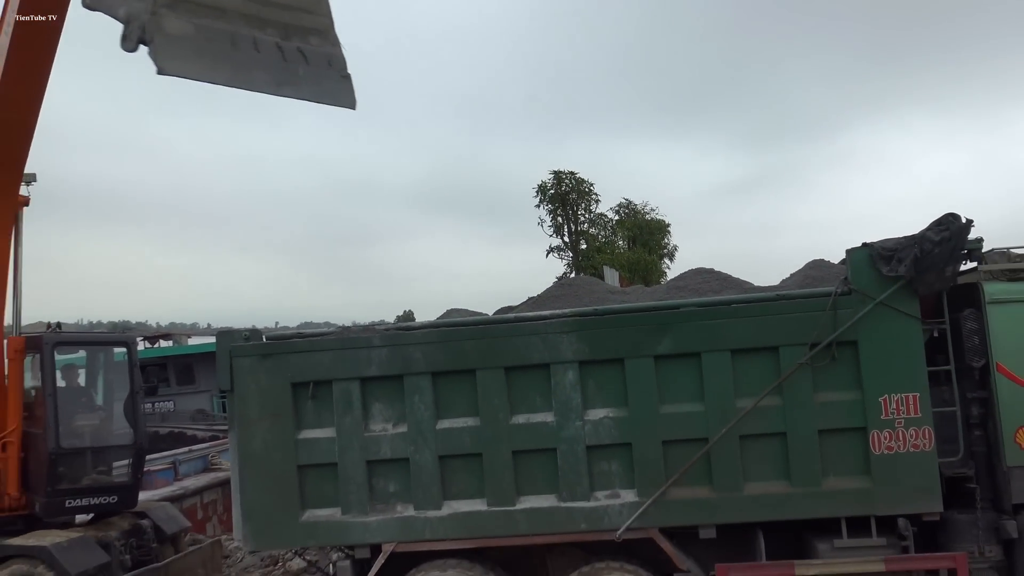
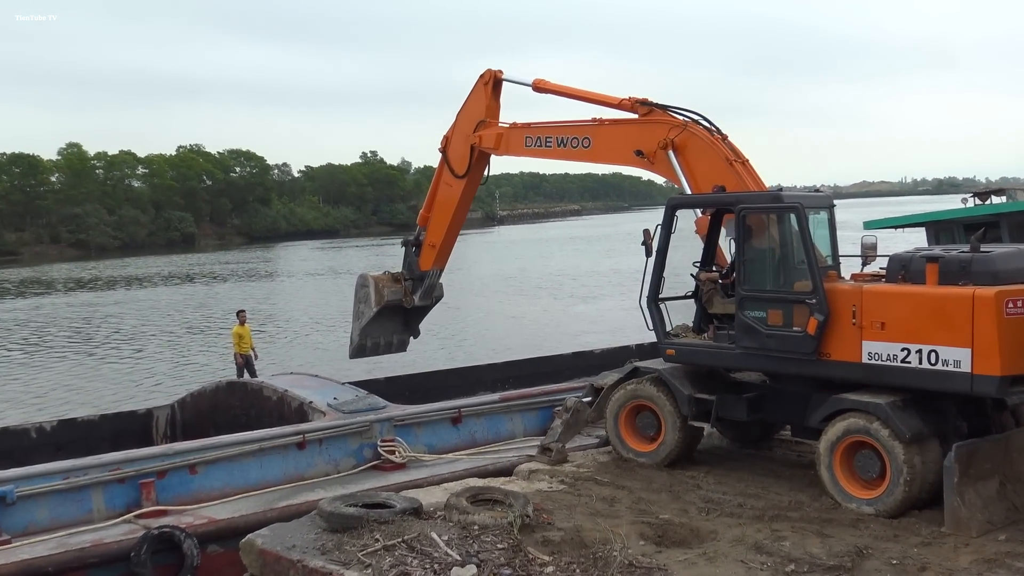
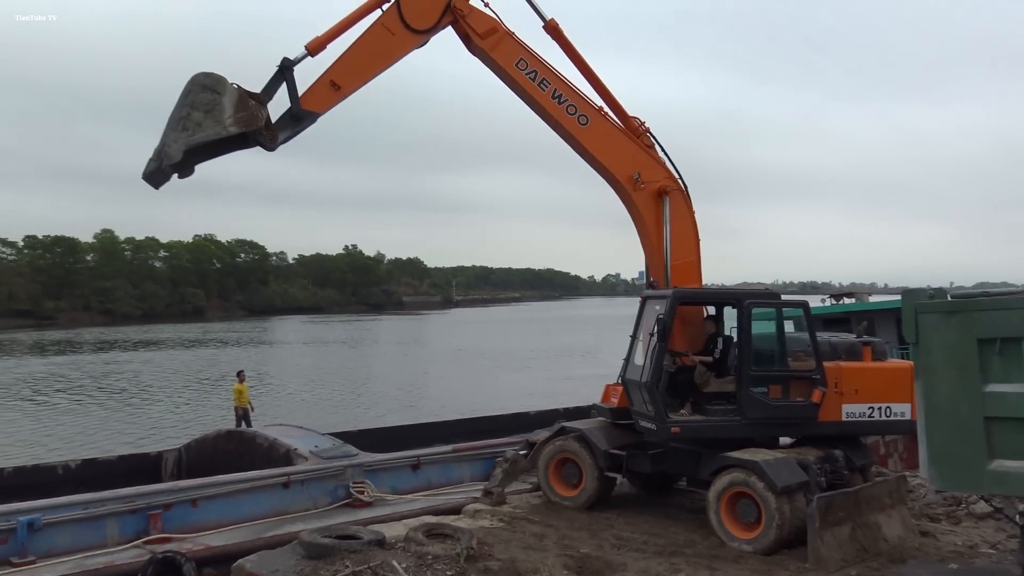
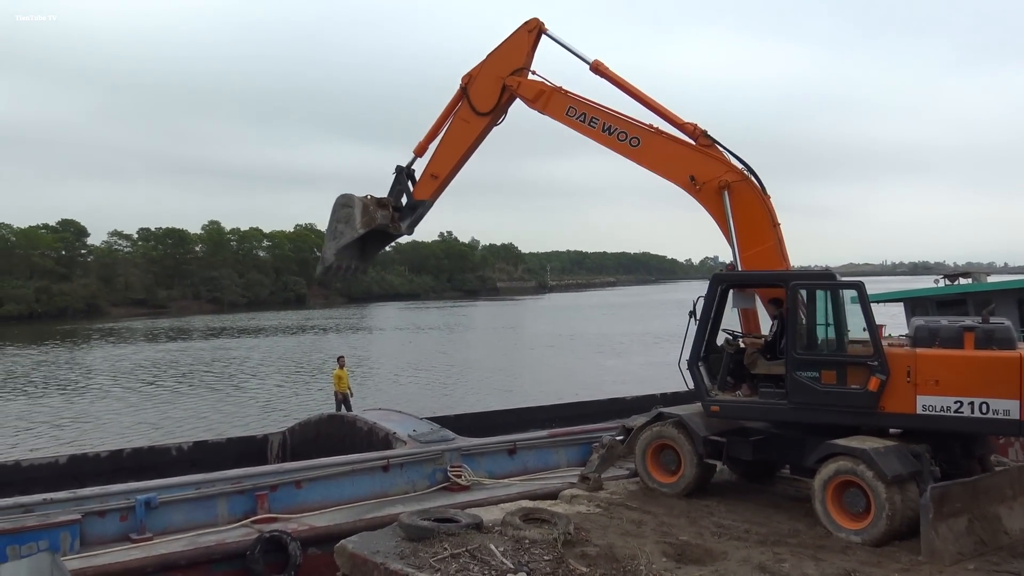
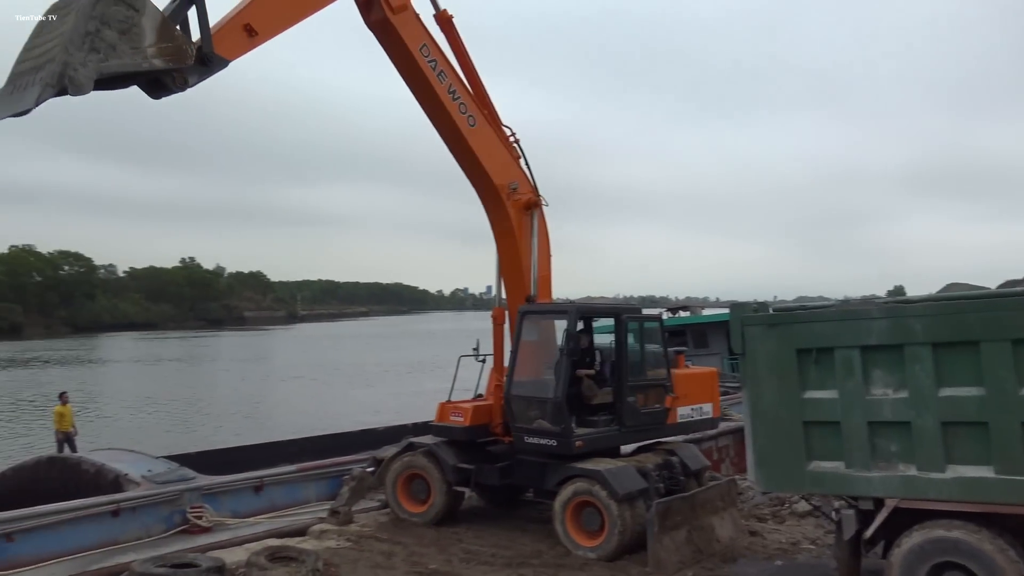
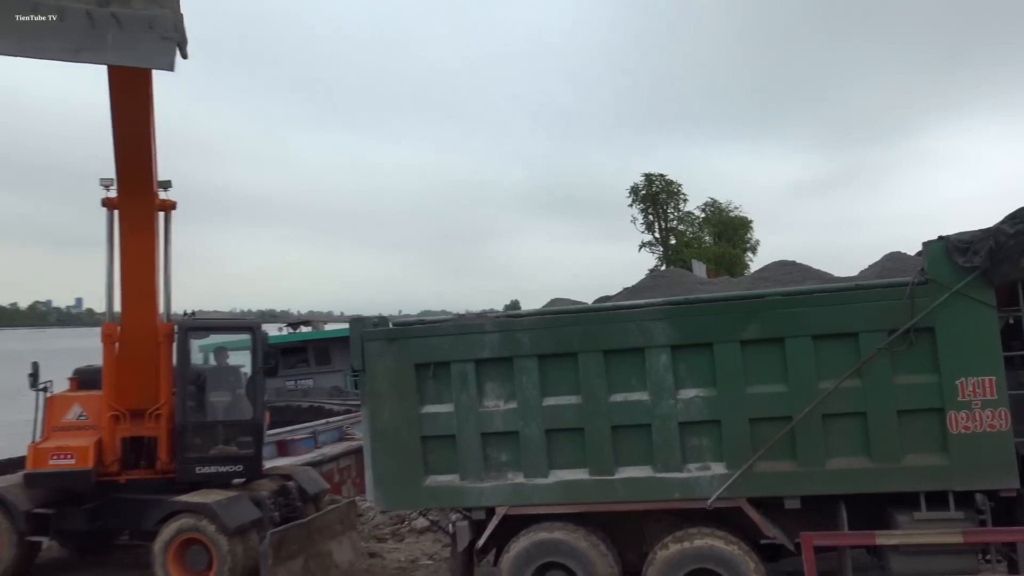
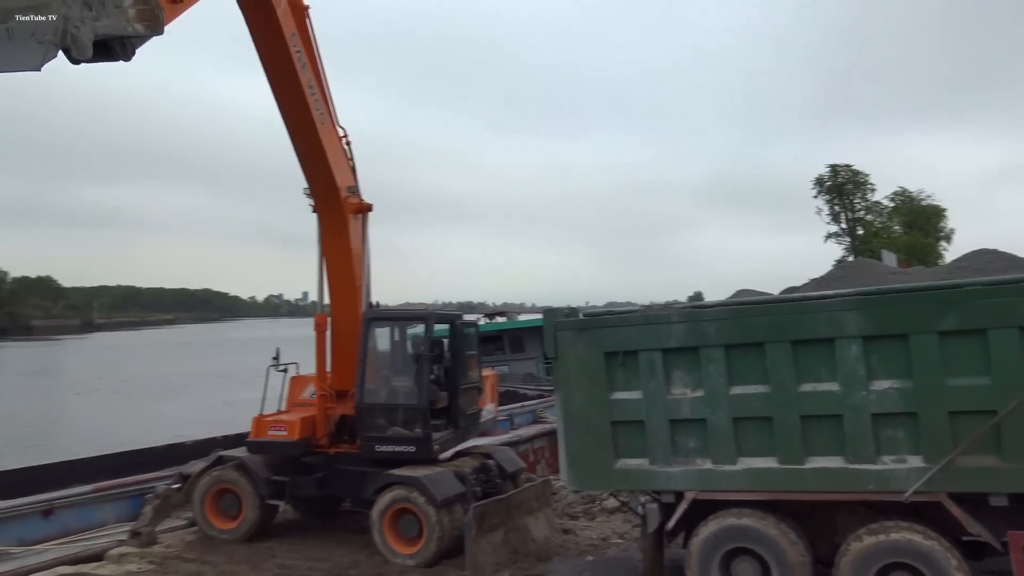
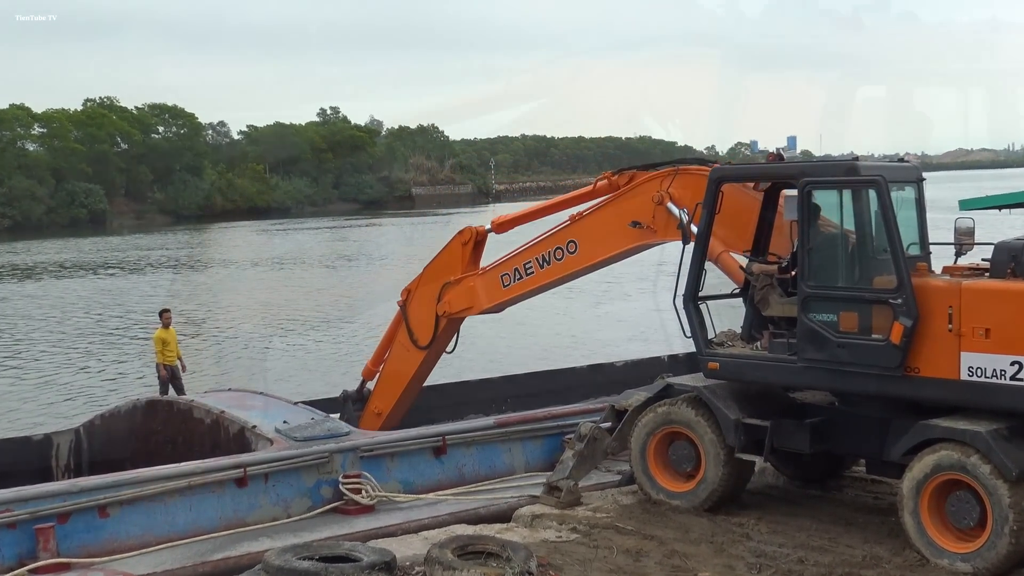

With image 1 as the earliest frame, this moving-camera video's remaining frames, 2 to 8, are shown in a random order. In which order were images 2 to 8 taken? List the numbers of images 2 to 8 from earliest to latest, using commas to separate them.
6, 7, 5, 3, 4, 2, 8
